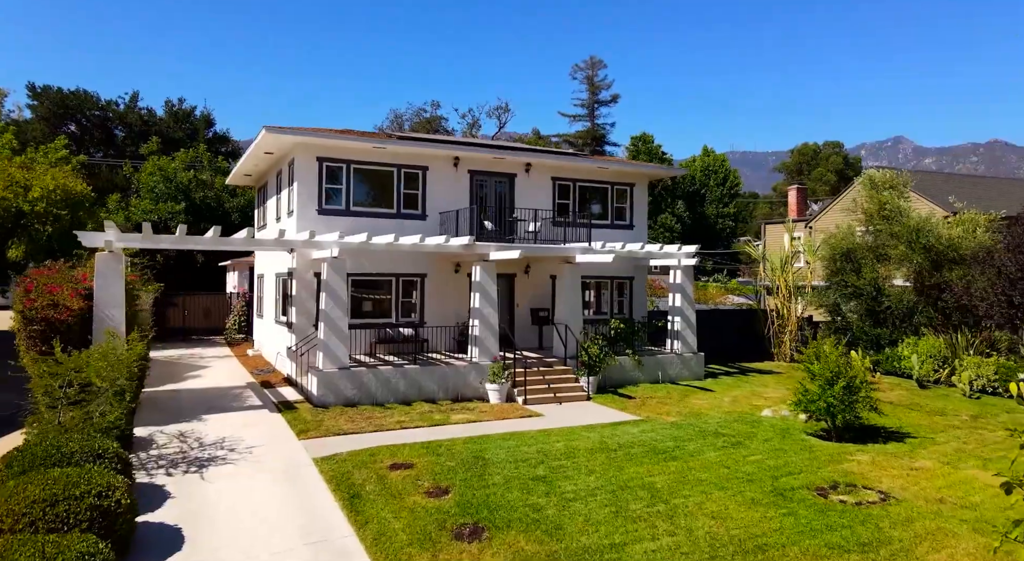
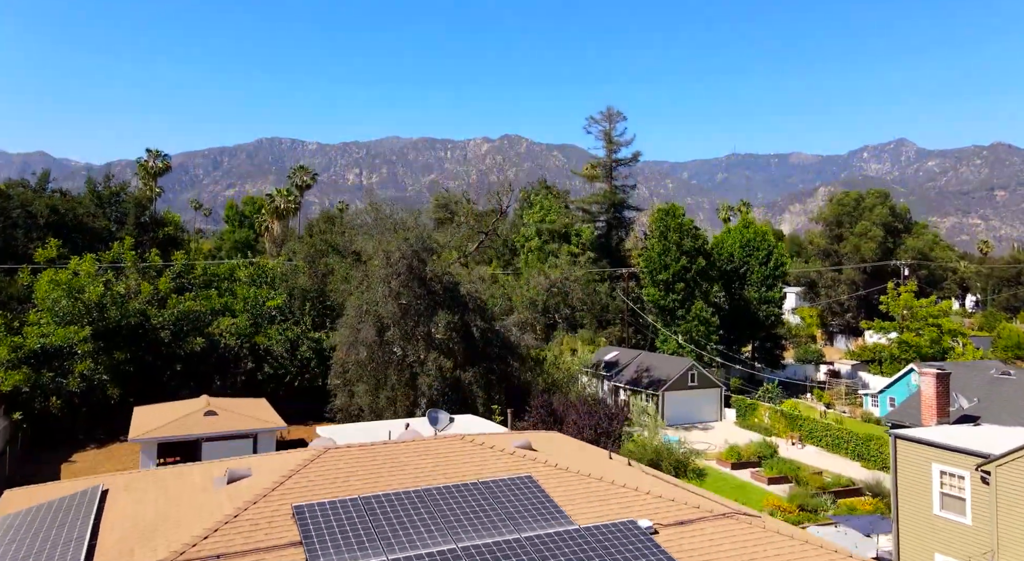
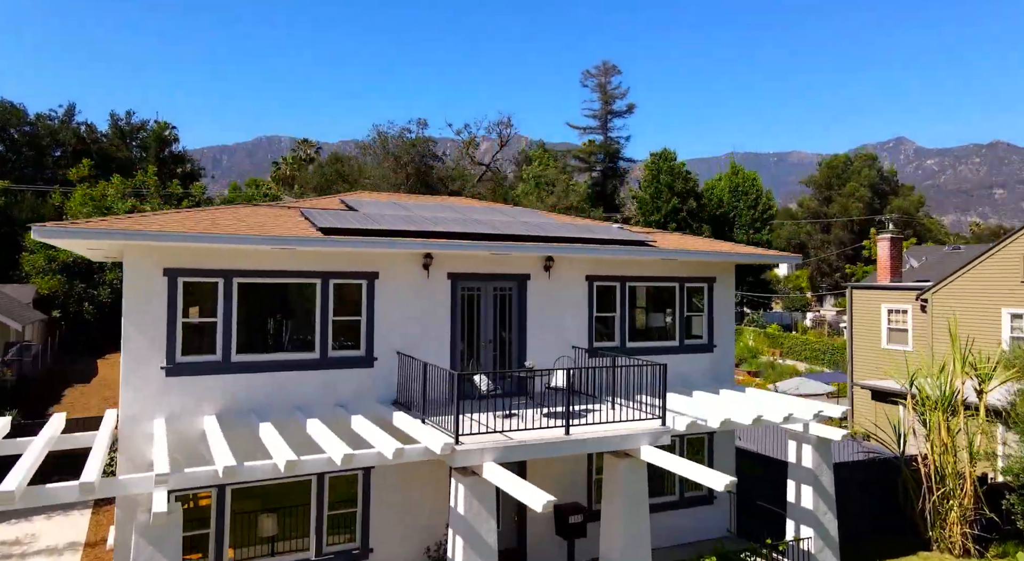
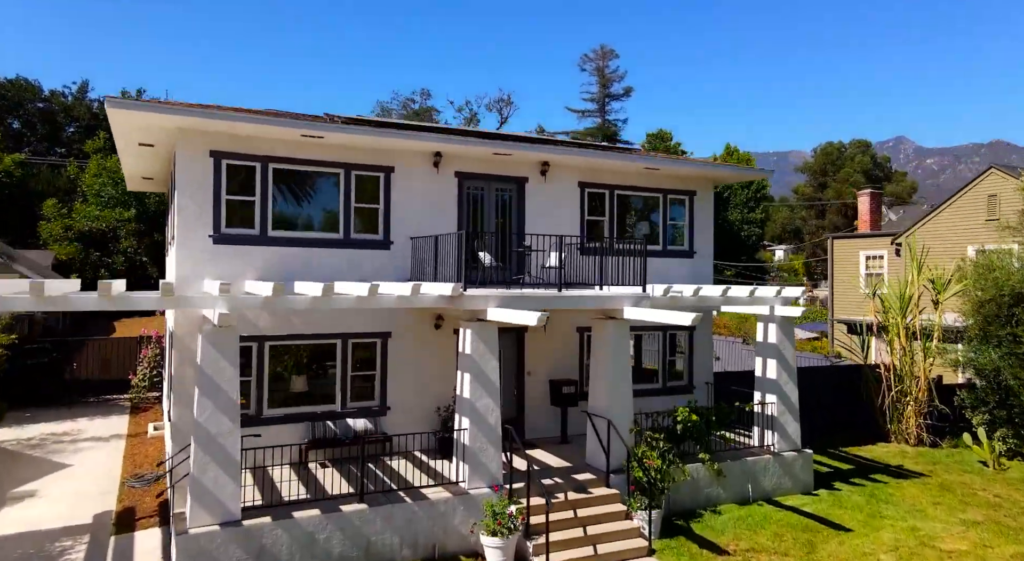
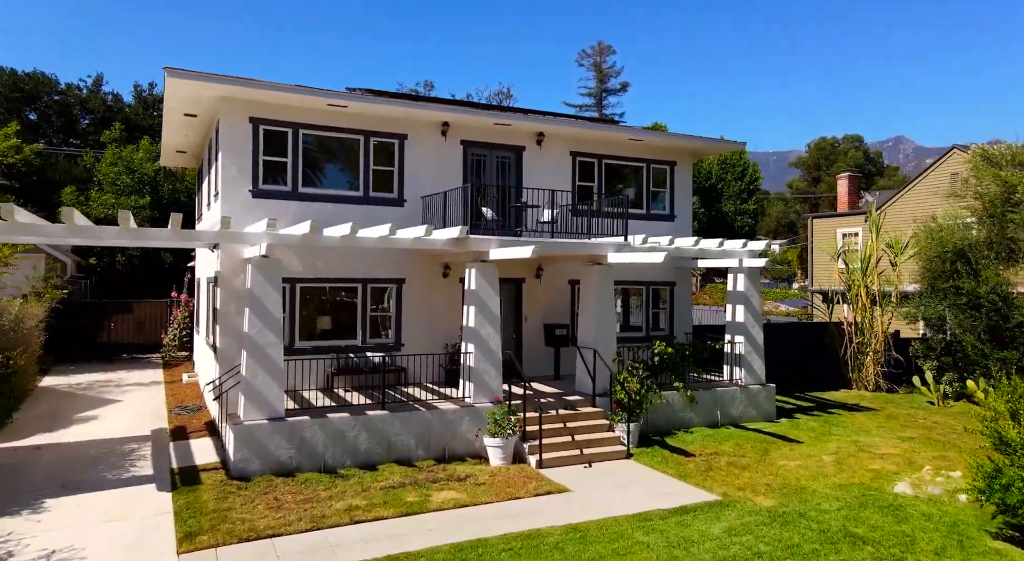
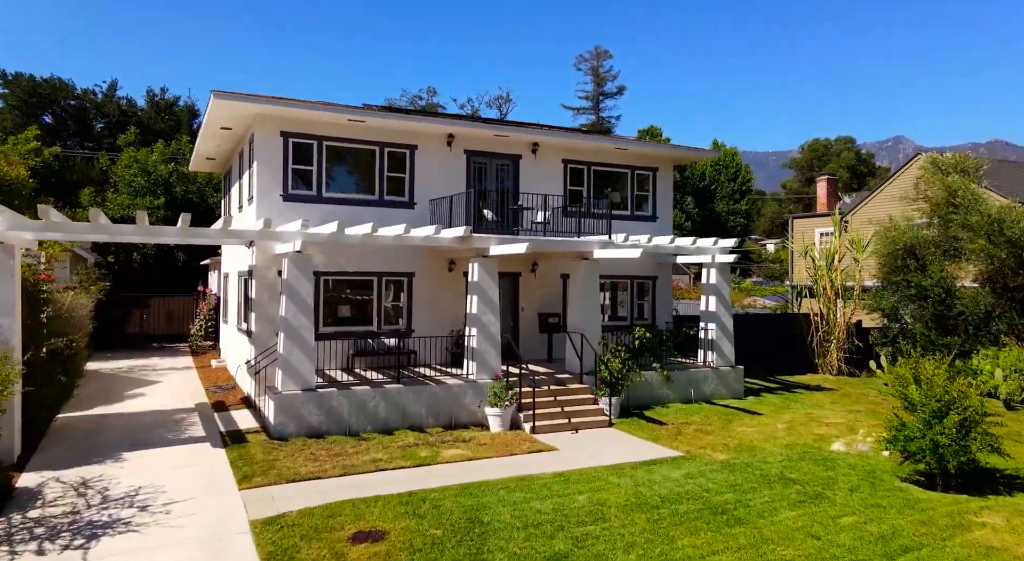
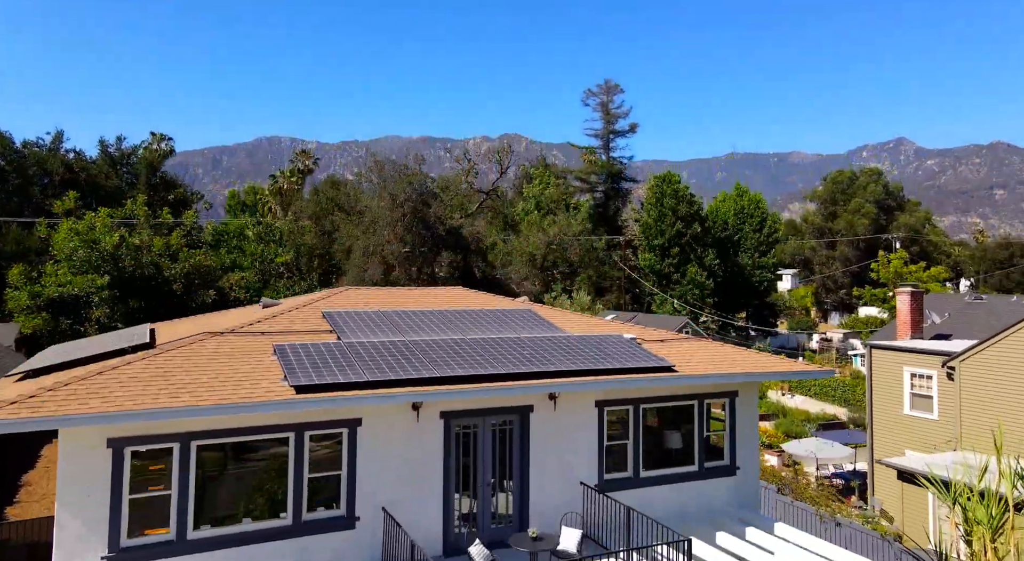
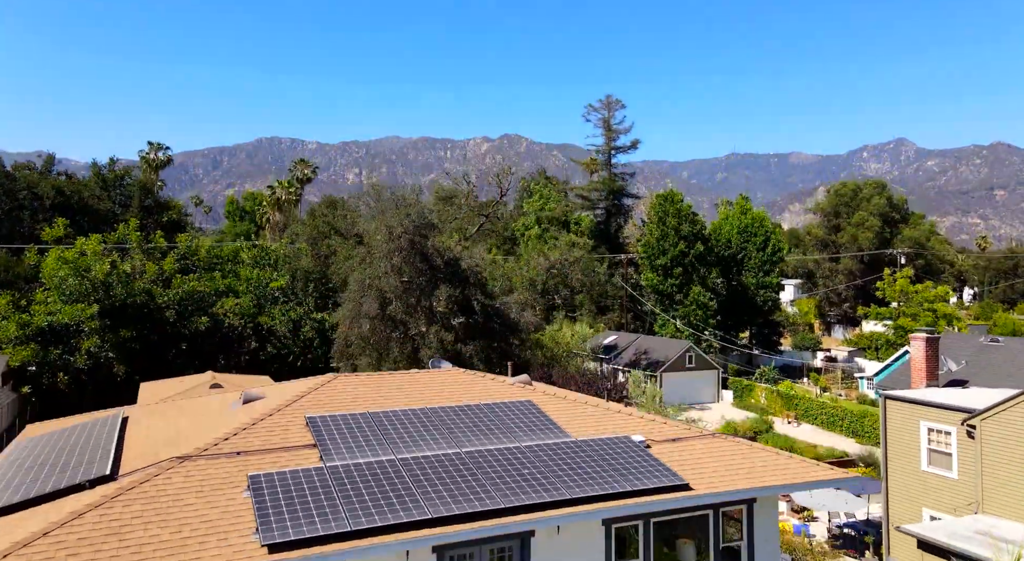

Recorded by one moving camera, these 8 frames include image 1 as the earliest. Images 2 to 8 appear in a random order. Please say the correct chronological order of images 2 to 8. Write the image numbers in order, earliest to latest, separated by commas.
6, 5, 4, 3, 7, 8, 2
